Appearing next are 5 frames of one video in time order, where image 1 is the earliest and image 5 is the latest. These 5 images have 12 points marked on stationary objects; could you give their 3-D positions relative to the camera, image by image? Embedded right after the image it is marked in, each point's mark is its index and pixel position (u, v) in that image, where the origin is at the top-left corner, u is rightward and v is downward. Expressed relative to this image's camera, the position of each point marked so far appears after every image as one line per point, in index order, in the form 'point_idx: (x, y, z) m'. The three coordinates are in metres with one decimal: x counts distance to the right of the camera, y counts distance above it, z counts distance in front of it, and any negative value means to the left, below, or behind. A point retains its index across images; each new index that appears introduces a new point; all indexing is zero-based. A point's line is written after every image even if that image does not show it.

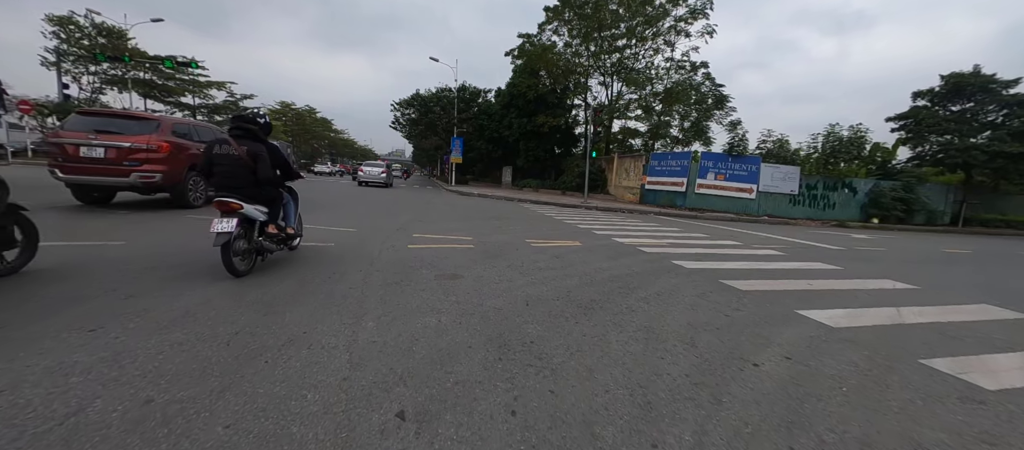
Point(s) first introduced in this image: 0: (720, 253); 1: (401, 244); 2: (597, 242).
0: (+4.2, -0.6, +7.5) m
1: (-2.0, -0.3, +6.6) m
2: (+1.8, -0.4, +7.9) m
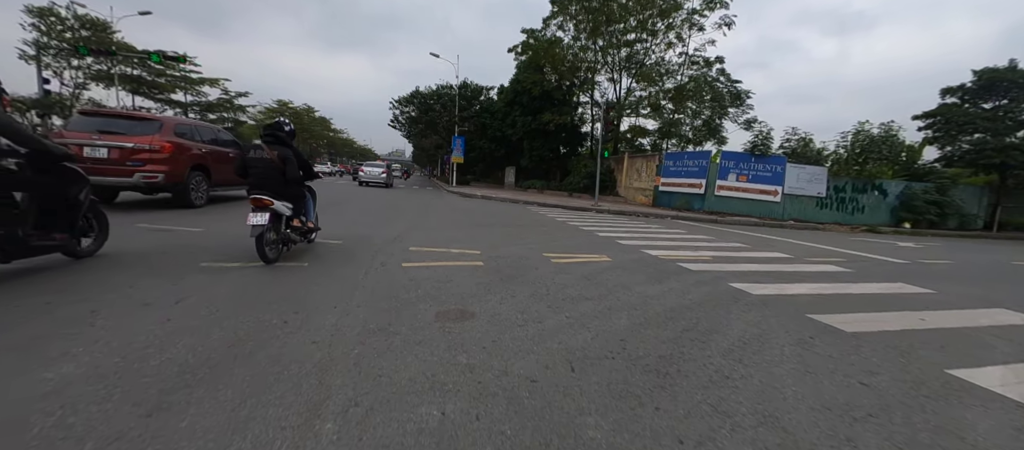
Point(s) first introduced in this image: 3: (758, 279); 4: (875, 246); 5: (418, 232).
0: (+4.4, -0.8, +6.3) m
1: (-1.7, -0.5, +5.4) m
2: (+2.0, -0.5, +6.6) m
3: (+3.7, -0.8, +5.5) m
4: (+10.9, -0.7, +11.2) m
5: (-2.2, -0.1, +8.5) m
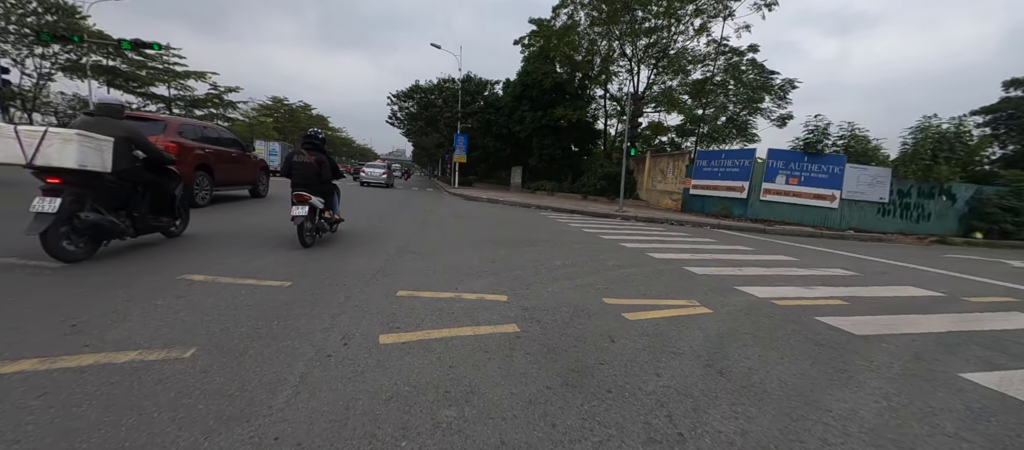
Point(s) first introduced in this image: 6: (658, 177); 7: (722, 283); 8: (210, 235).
0: (+4.9, -1.1, +4.1) m
1: (-1.2, -0.8, +3.2) m
2: (+2.5, -0.9, +4.4) m
3: (+4.1, -1.2, +3.3) m
4: (+11.4, -1.0, +8.9) m
5: (-1.7, -0.4, +6.3) m
6: (+7.5, +2.5, +19.2) m
7: (+3.0, -0.8, +5.3) m
8: (-6.1, -0.2, +7.5) m
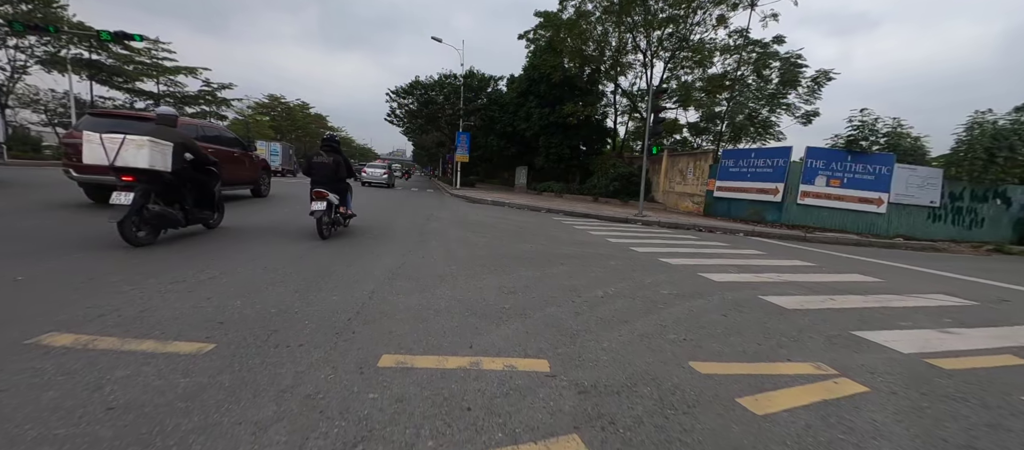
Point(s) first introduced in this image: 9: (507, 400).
0: (+5.3, -1.3, +2.7) m
1: (-0.9, -1.0, +1.8) m
2: (+2.8, -1.1, +3.0) m
3: (+4.5, -1.4, +1.9) m
4: (+11.7, -1.2, +7.5) m
5: (-1.3, -0.6, +4.9) m
6: (+7.9, +2.2, +17.7) m
7: (+3.3, -1.0, +3.9) m
8: (-5.8, -0.4, +6.1) m
9: (0.0, -1.0, +2.2) m
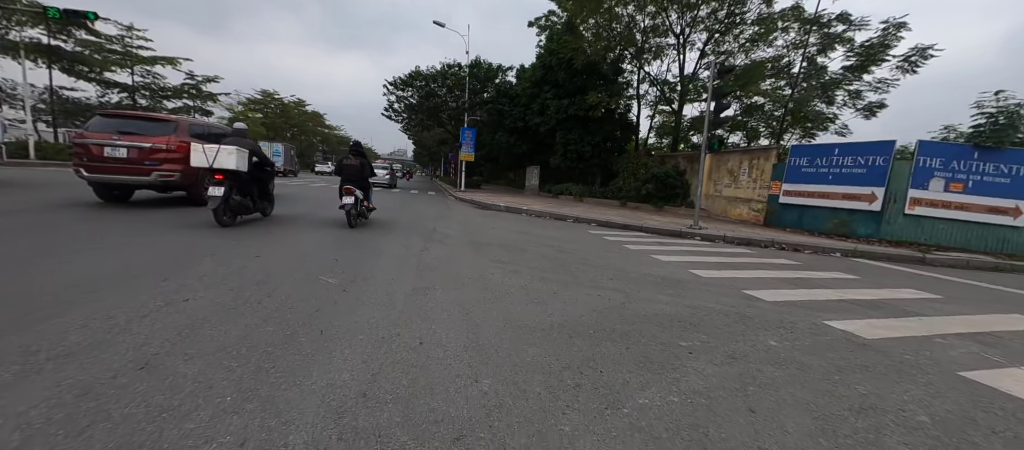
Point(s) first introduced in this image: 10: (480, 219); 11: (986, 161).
0: (+5.9, -1.7, -0.2) m
1: (-0.3, -1.4, -1.1) m
2: (+3.5, -1.5, +0.2) m
3: (+5.1, -1.8, -1.0) m
4: (+12.4, -1.7, +4.7) m
5: (-0.7, -1.0, +2.1) m
6: (+8.5, +1.8, +14.9) m
7: (+4.0, -1.5, +1.1) m
8: (-5.1, -0.8, +3.3) m
9: (+0.6, -1.5, -0.7) m
10: (-1.1, +0.2, +12.1) m
11: (+12.2, +1.7, +9.6) m
